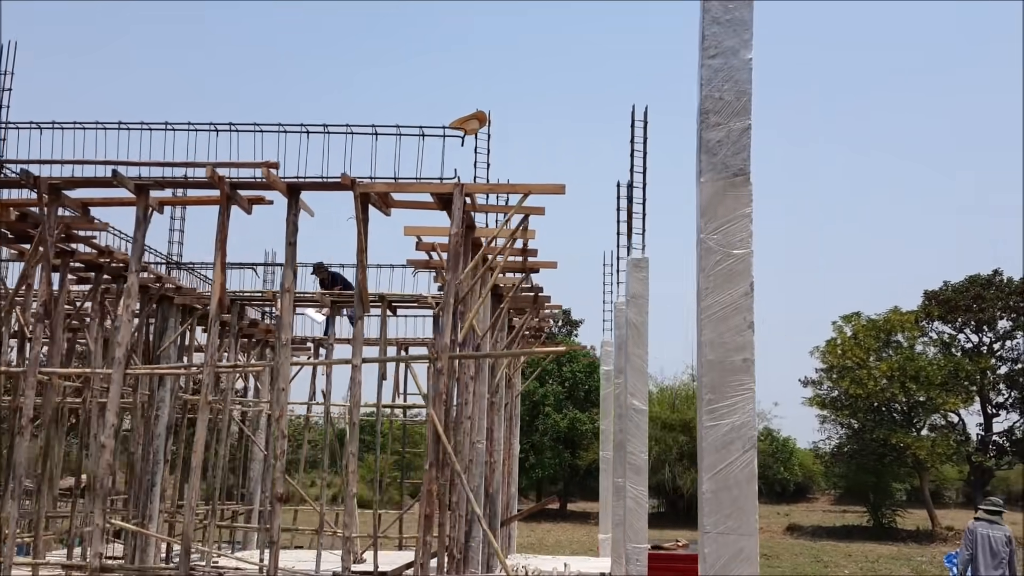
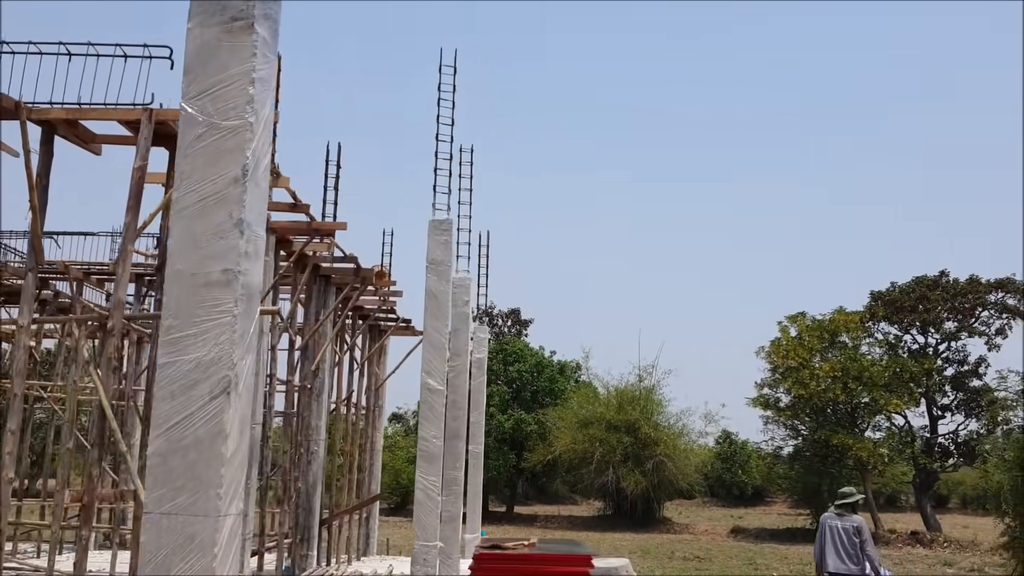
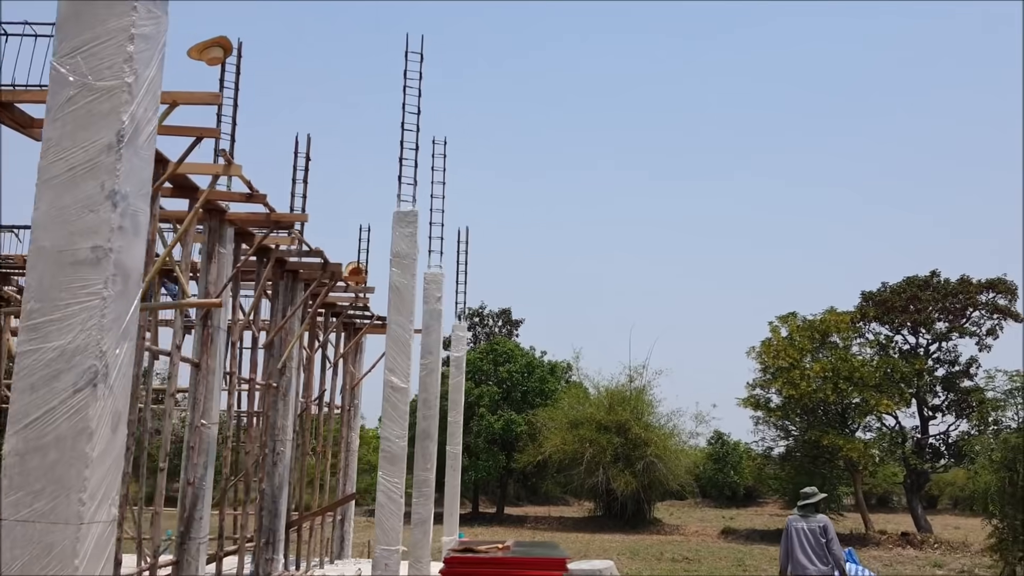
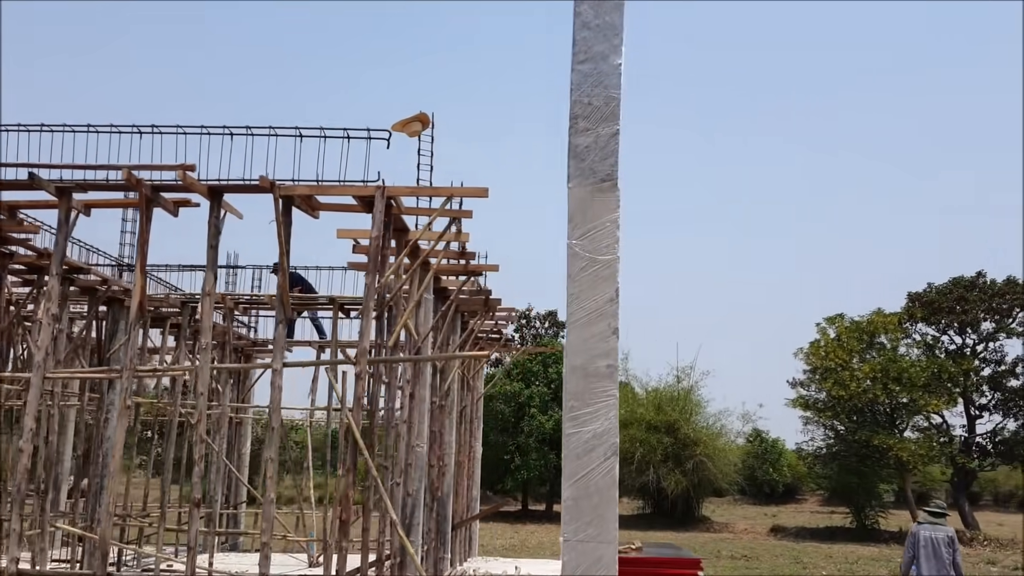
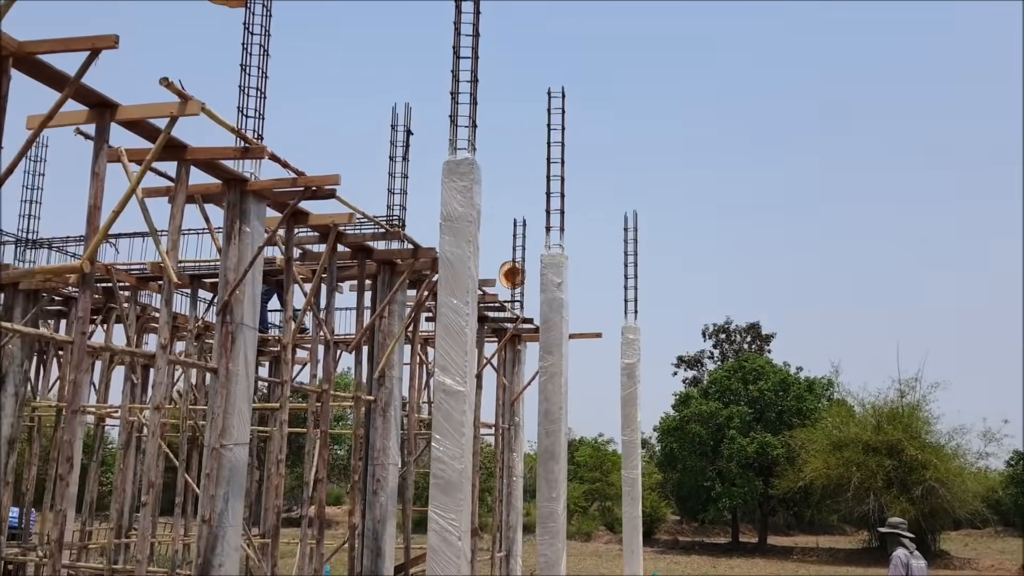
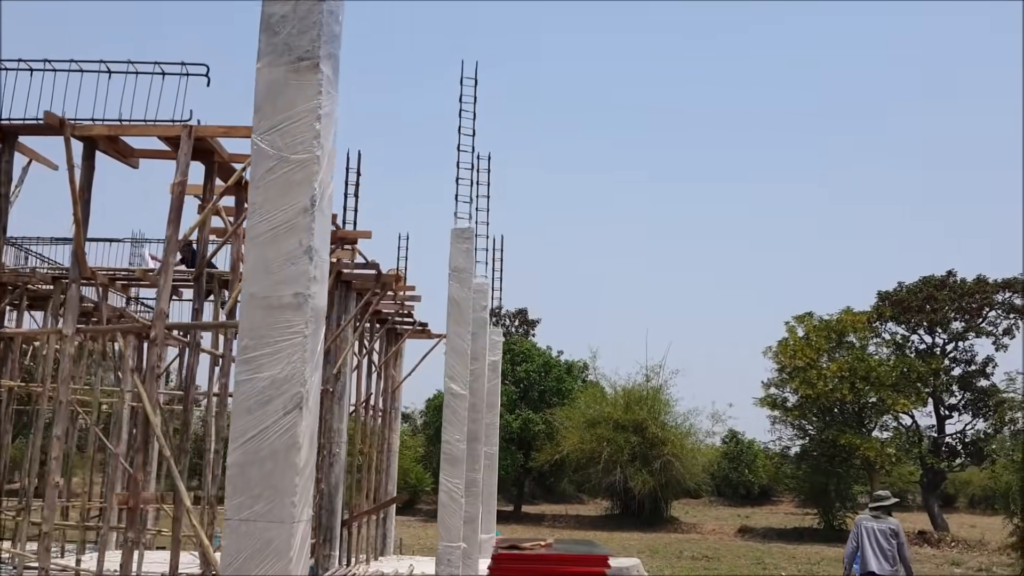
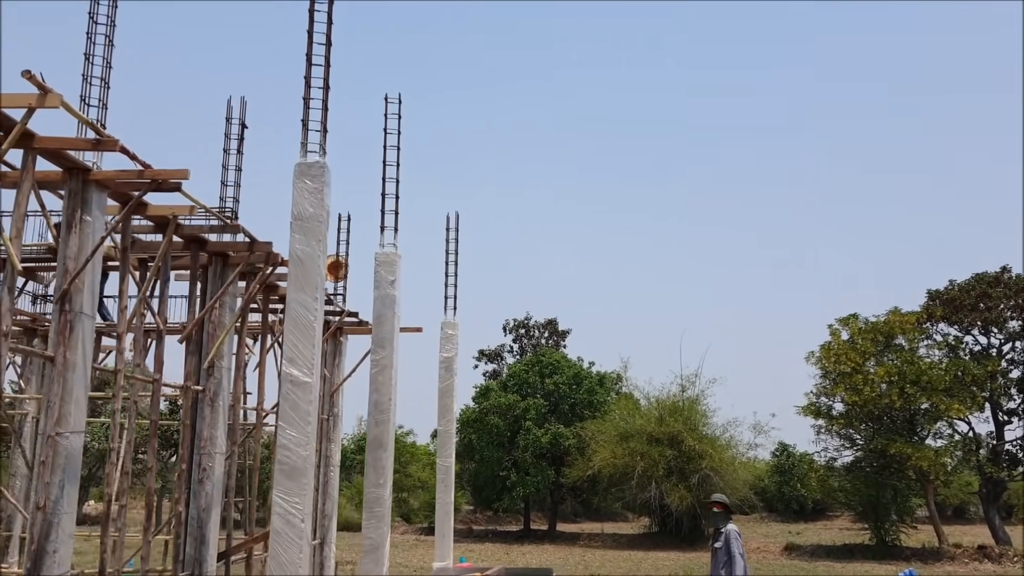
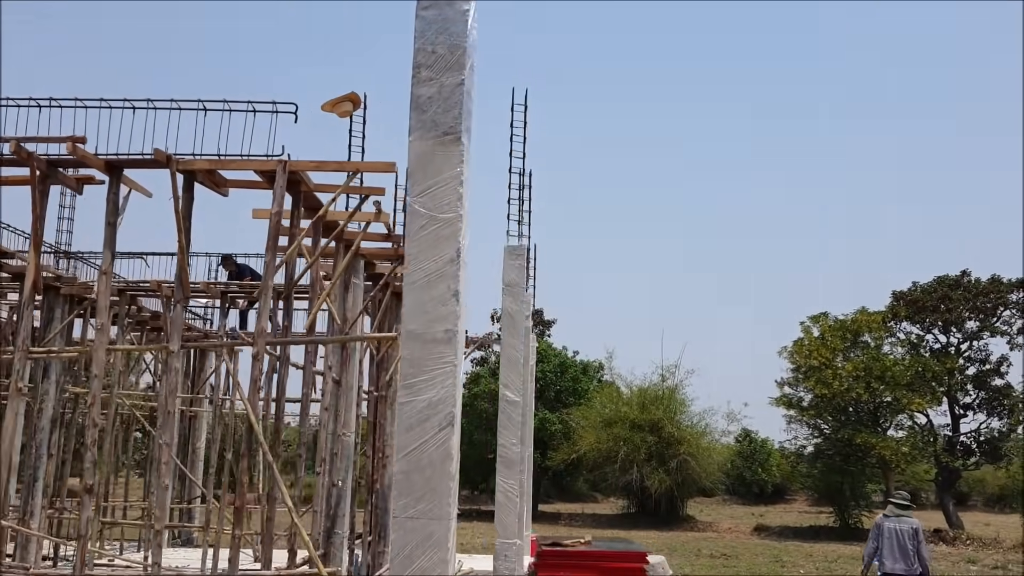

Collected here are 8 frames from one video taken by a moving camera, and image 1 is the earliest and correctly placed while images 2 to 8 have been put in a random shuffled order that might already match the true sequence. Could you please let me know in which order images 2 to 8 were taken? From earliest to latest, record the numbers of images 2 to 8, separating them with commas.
4, 8, 6, 2, 3, 7, 5
